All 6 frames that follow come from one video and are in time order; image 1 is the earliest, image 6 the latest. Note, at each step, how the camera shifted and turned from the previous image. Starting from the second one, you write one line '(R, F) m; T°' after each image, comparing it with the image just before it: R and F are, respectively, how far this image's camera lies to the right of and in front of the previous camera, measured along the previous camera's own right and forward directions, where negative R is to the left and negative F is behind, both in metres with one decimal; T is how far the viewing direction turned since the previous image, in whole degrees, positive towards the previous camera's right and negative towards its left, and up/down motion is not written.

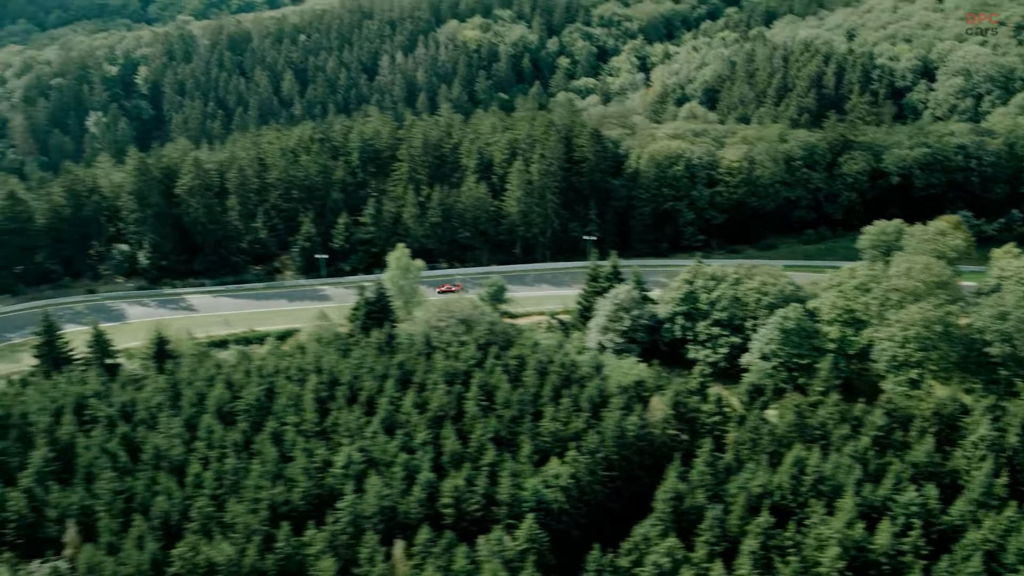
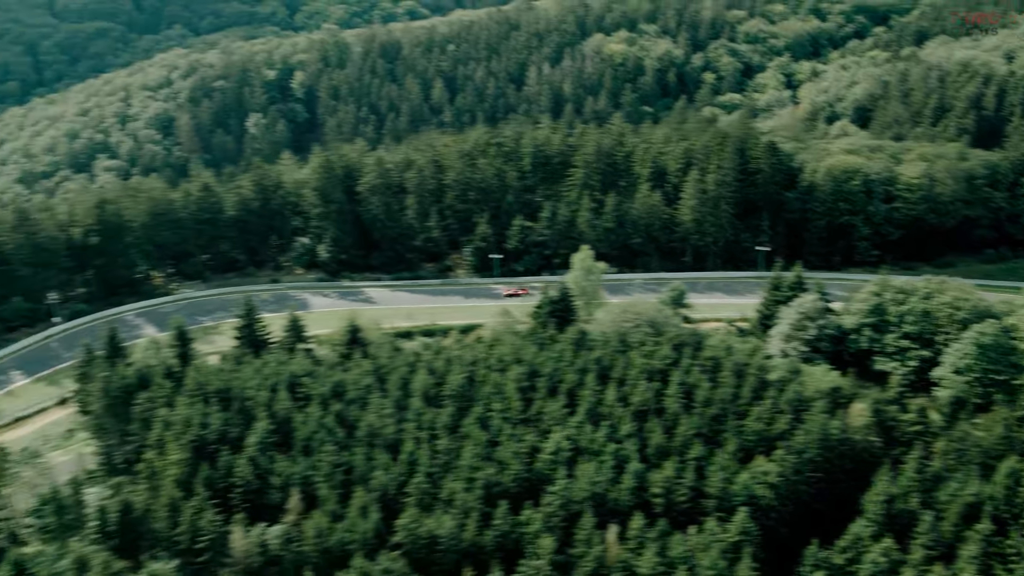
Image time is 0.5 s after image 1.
(-5.6, -2.4) m; -5°
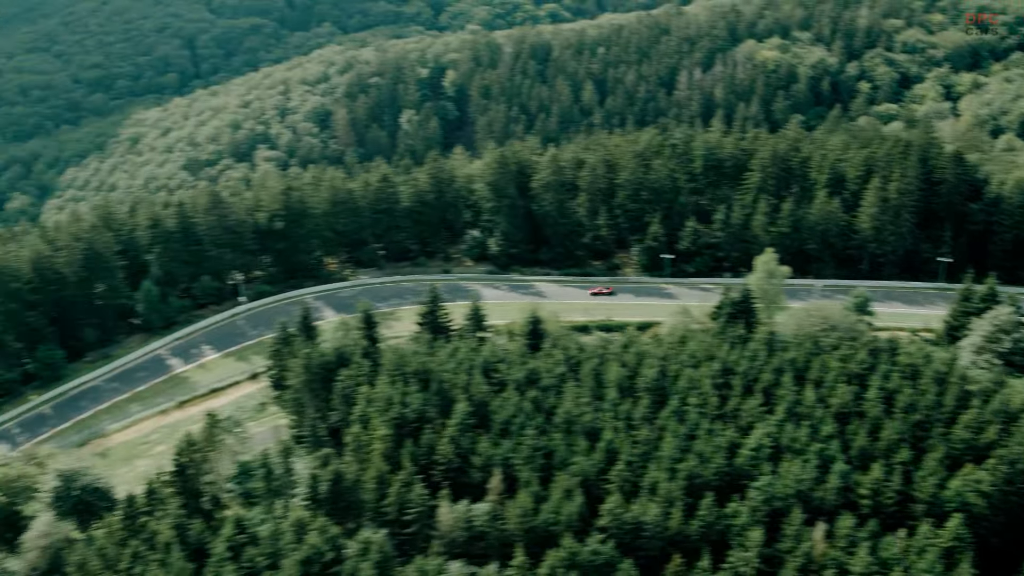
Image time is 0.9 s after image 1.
(-5.2, -1.7) m; -6°
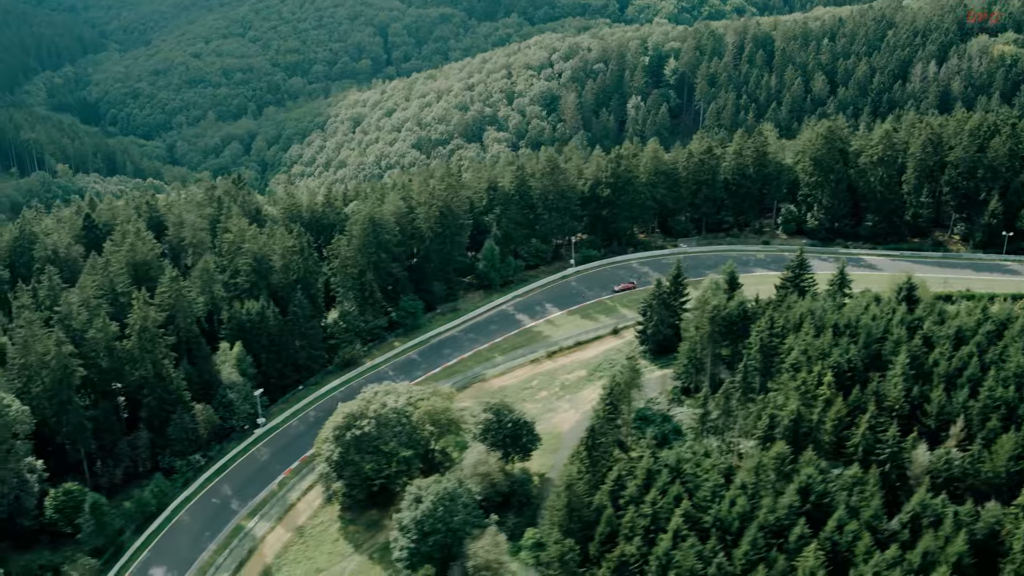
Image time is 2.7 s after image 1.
(-21.0, -3.7) m; -5°
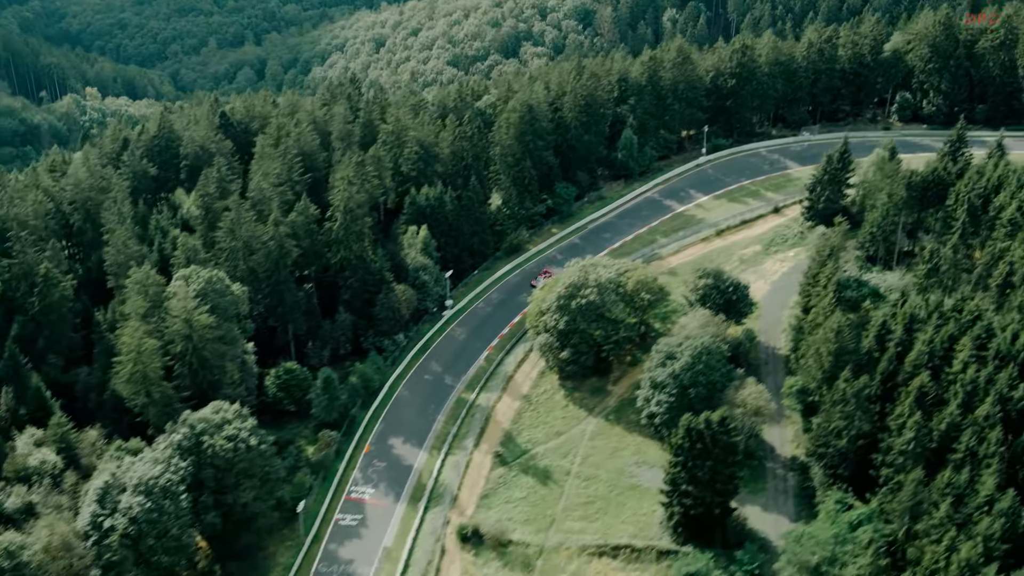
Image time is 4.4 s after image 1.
(-19.6, -0.8) m; +4°
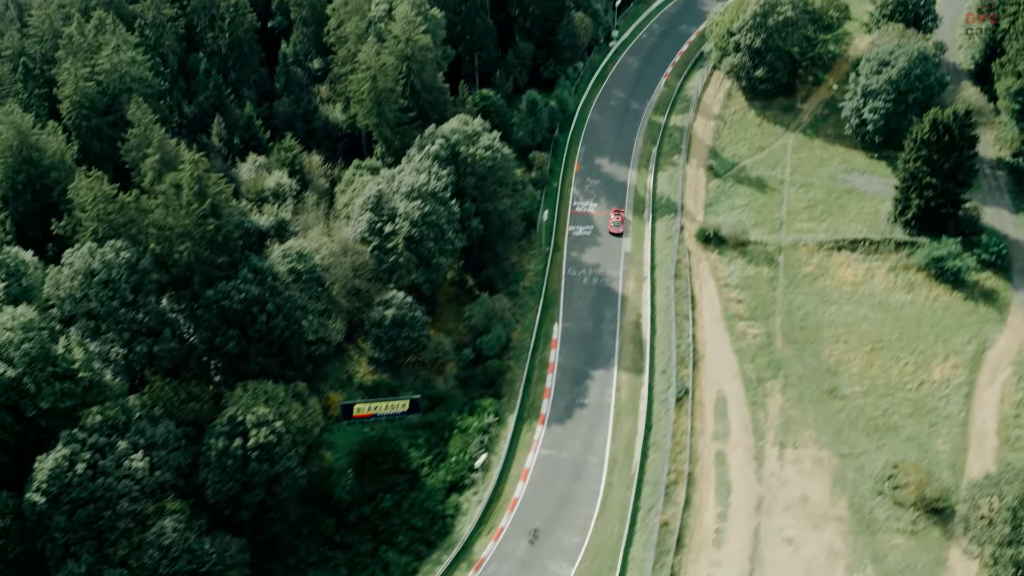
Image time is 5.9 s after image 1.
(-17.8, -1.6) m; +3°
